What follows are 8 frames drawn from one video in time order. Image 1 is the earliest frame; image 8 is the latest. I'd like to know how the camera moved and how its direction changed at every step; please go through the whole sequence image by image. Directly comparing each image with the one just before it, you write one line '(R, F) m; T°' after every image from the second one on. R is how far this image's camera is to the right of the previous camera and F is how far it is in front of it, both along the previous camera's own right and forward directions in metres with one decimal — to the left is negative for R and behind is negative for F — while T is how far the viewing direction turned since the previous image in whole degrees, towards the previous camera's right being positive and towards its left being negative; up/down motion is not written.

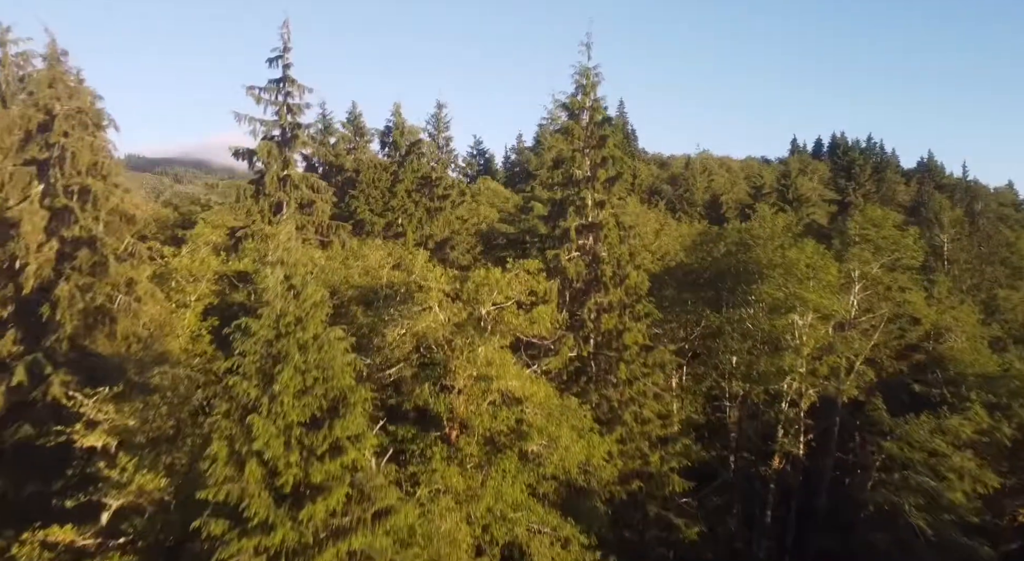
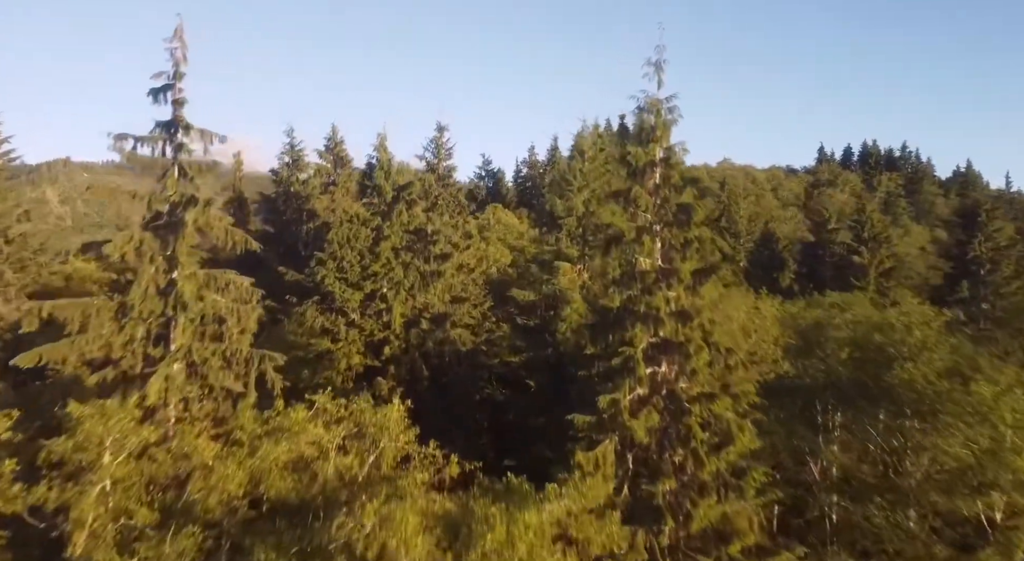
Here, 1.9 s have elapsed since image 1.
(-0.5, +10.4) m; -1°
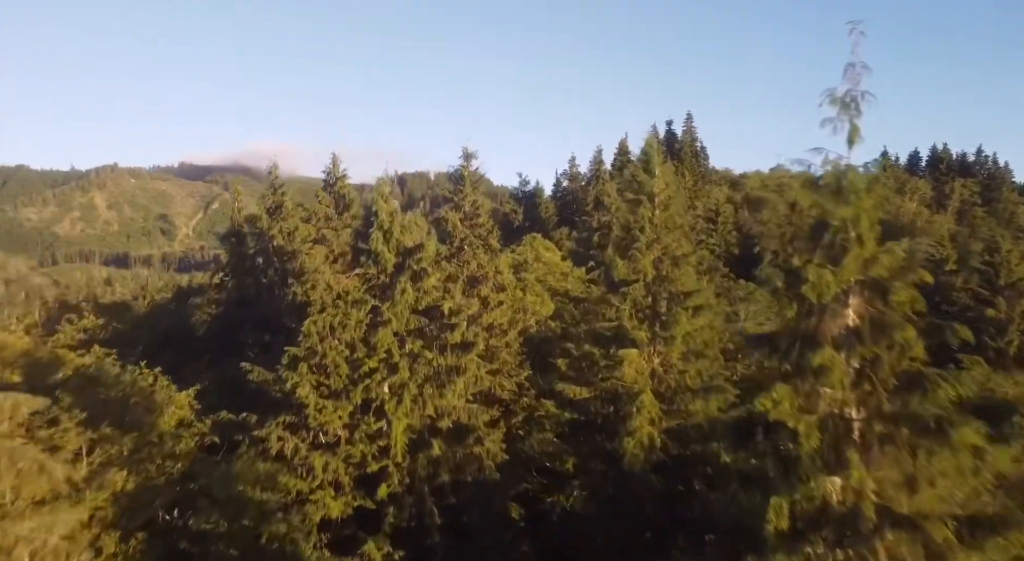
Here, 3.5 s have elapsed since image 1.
(-0.2, +9.1) m; -3°
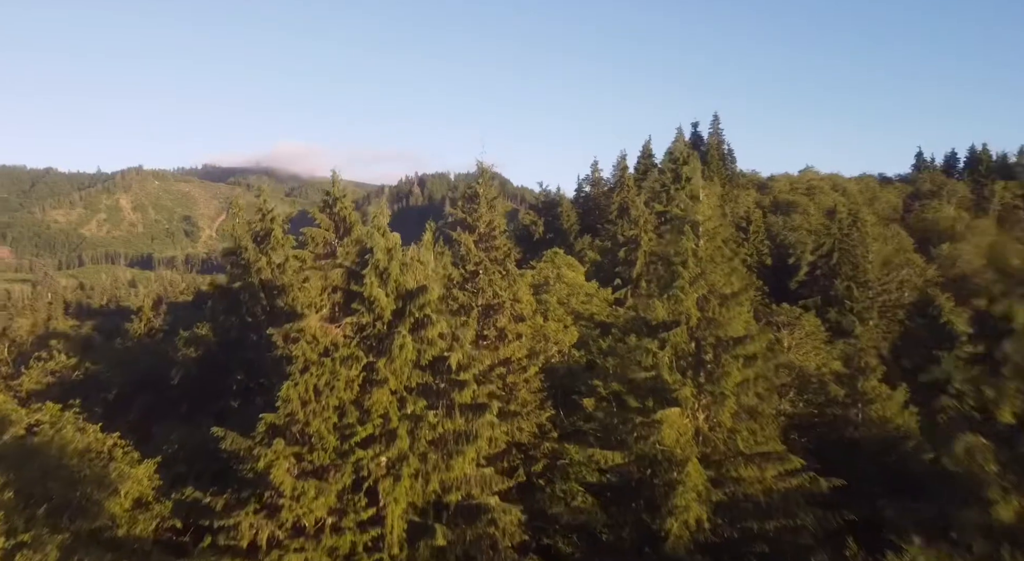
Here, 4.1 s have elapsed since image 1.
(0.0, +3.9) m; -1°
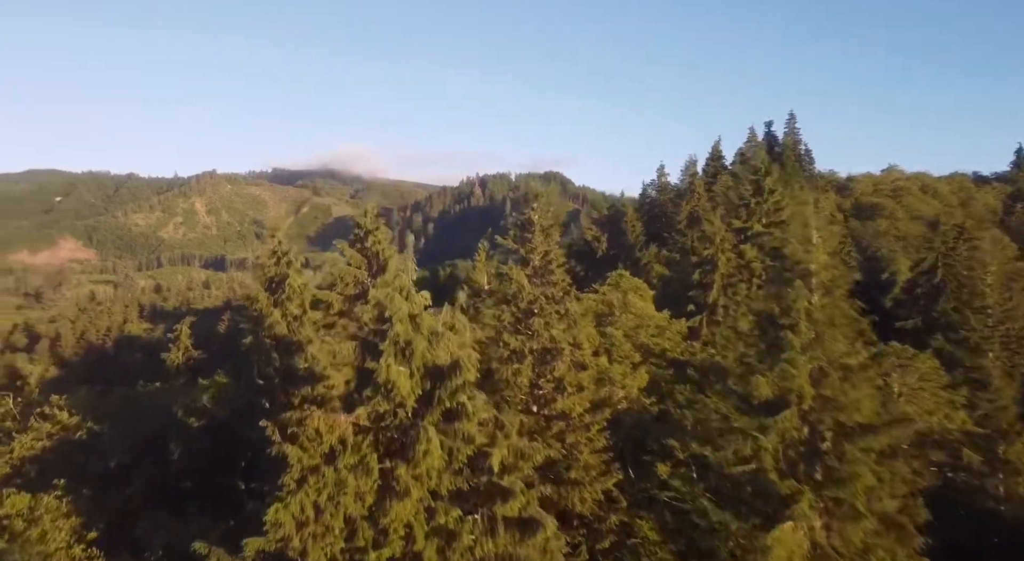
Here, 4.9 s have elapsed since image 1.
(+0.1, +4.8) m; -4°
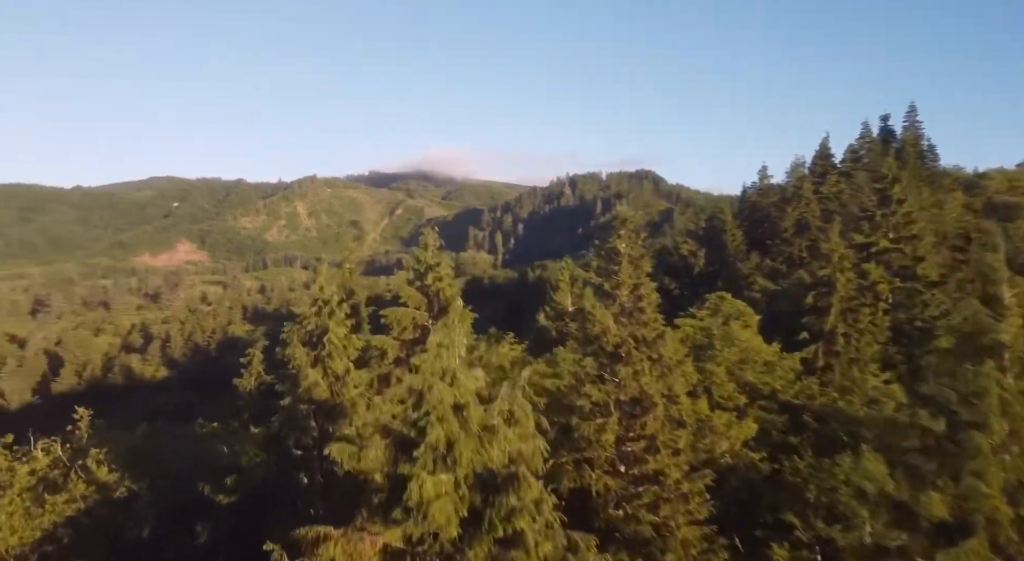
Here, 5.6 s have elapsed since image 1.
(+0.3, +4.1) m; -6°
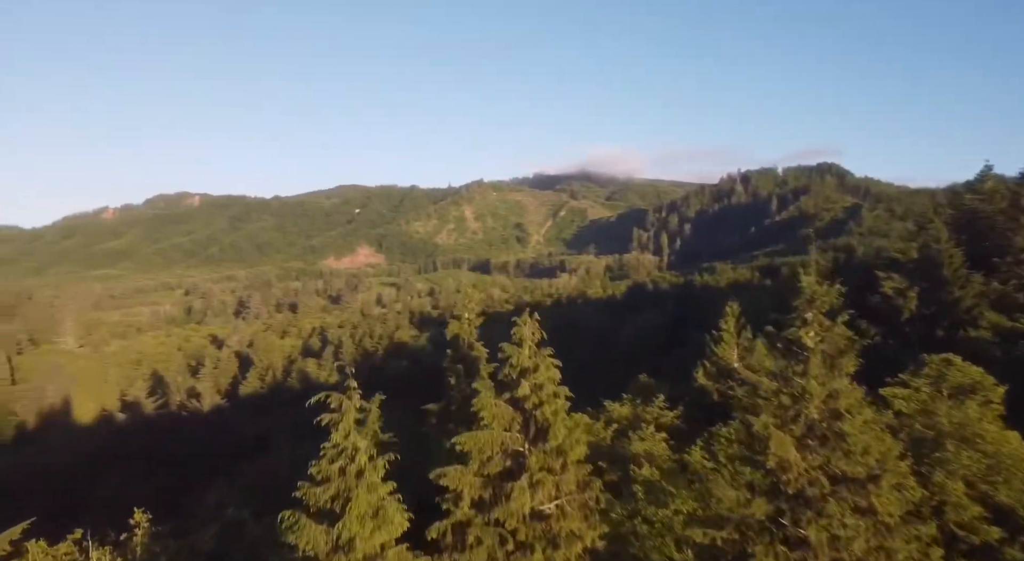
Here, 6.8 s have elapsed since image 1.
(+0.8, +7.7) m; -11°
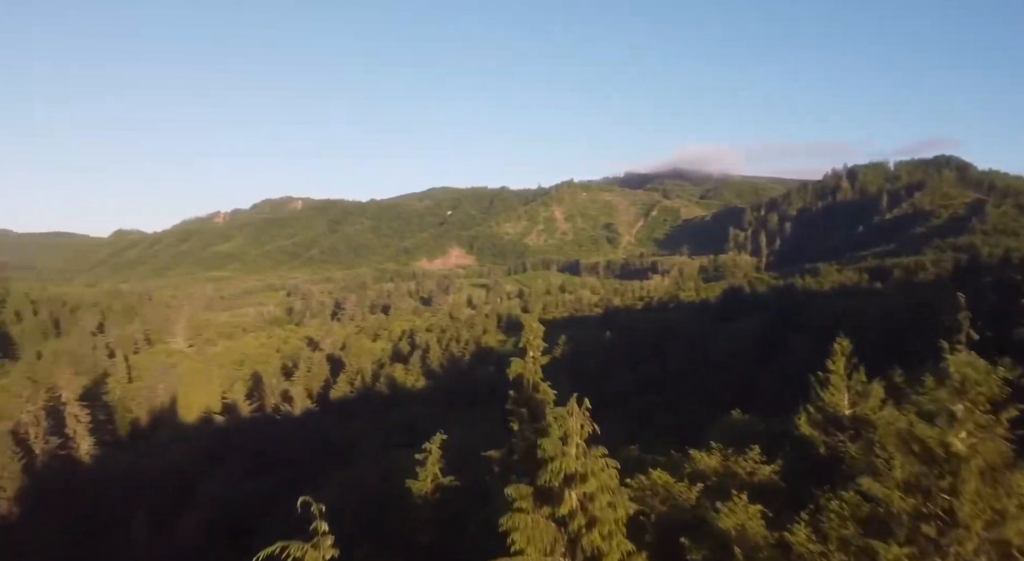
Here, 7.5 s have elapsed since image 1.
(+0.7, +5.2) m; -6°
